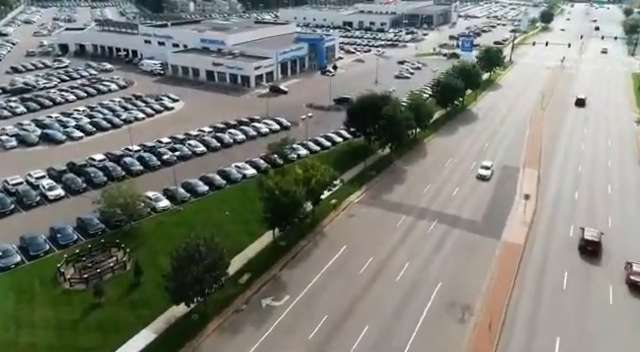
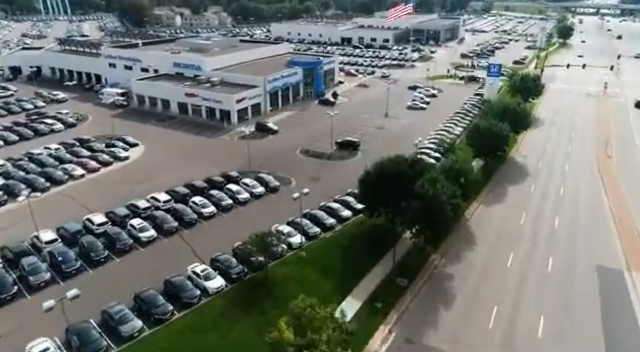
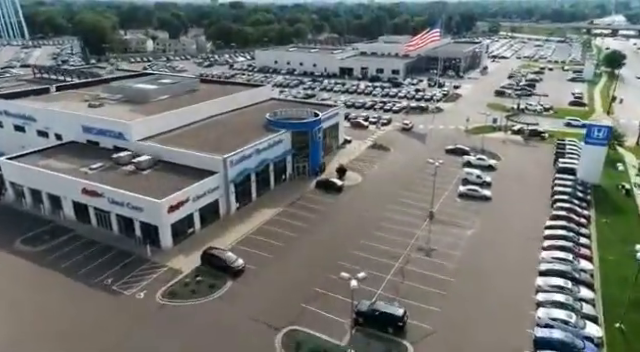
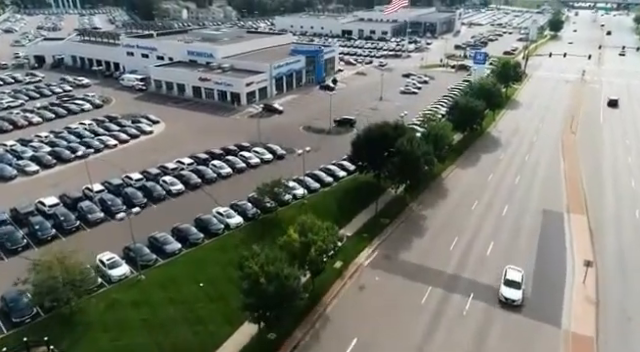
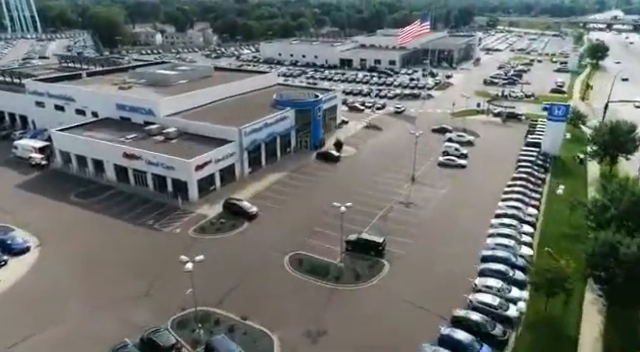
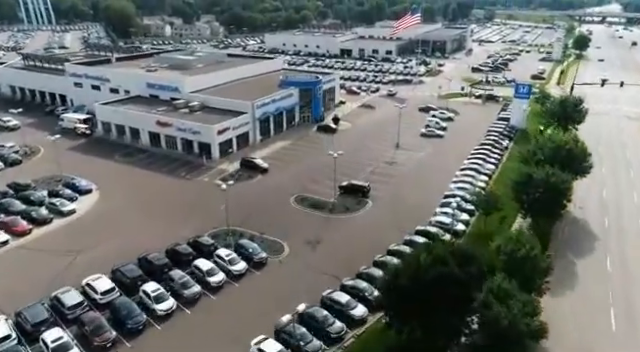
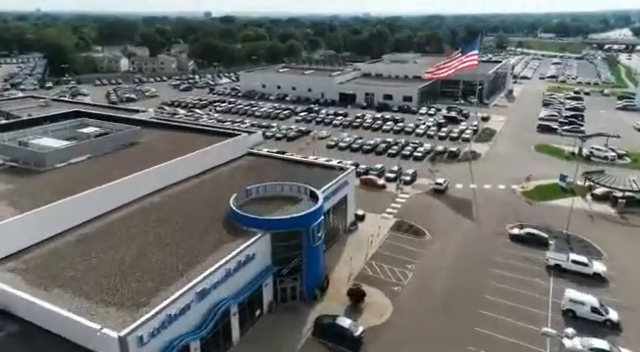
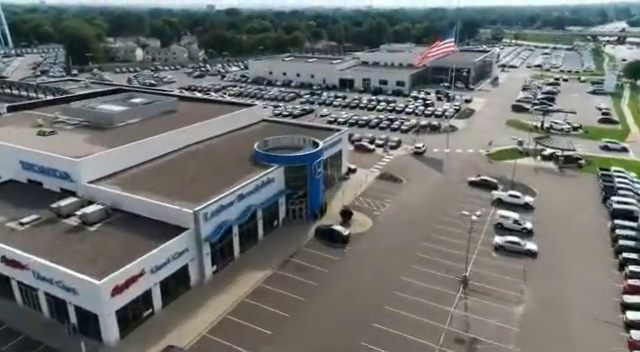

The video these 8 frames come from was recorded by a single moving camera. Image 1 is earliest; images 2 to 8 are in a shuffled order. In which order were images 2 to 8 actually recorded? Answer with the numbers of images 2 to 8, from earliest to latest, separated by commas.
4, 2, 6, 5, 3, 8, 7
